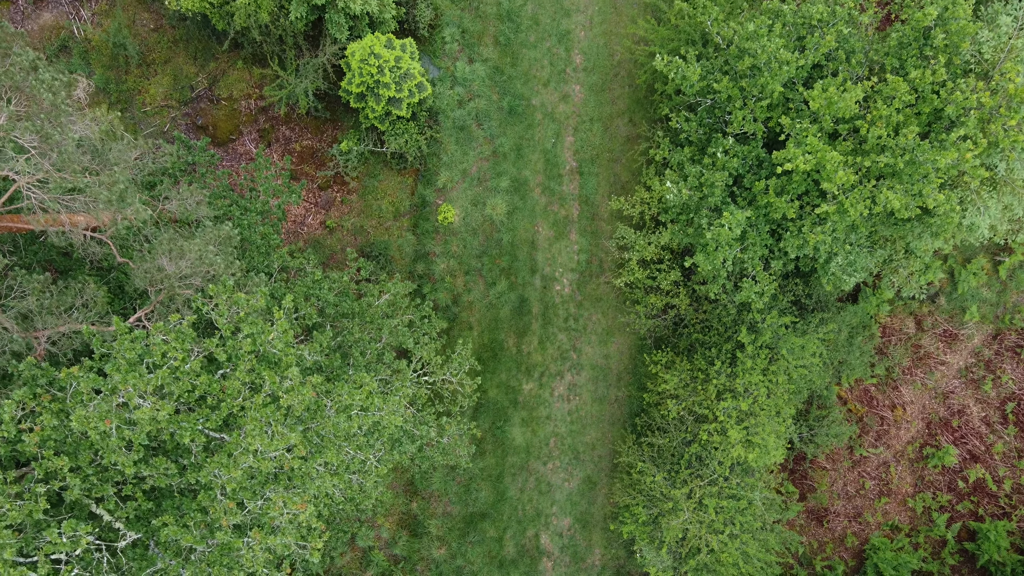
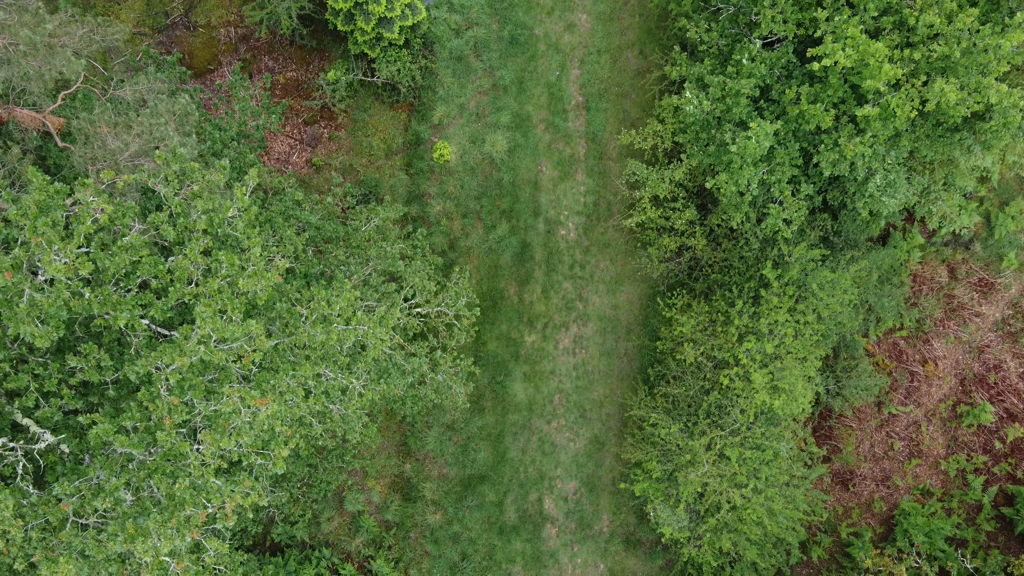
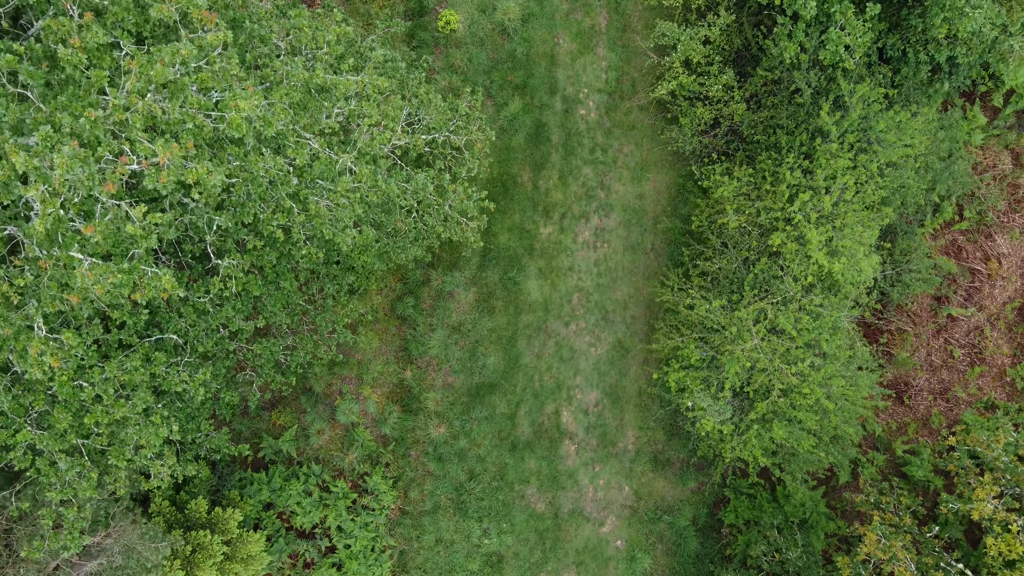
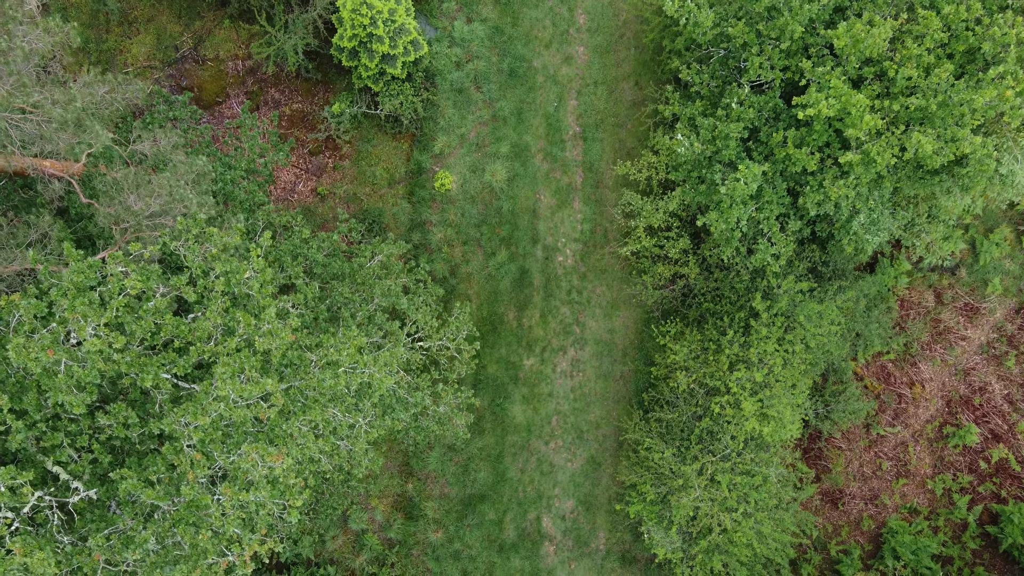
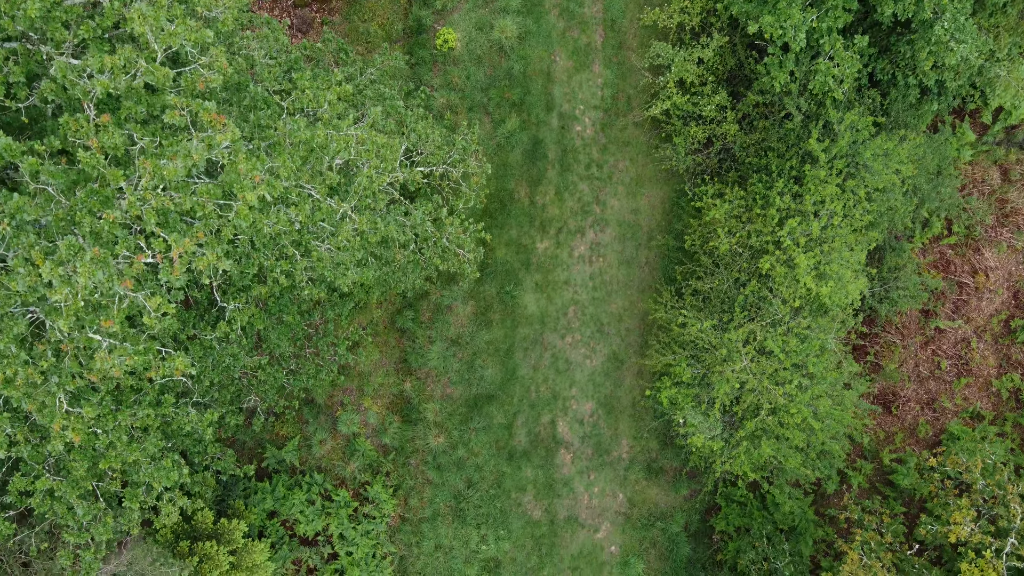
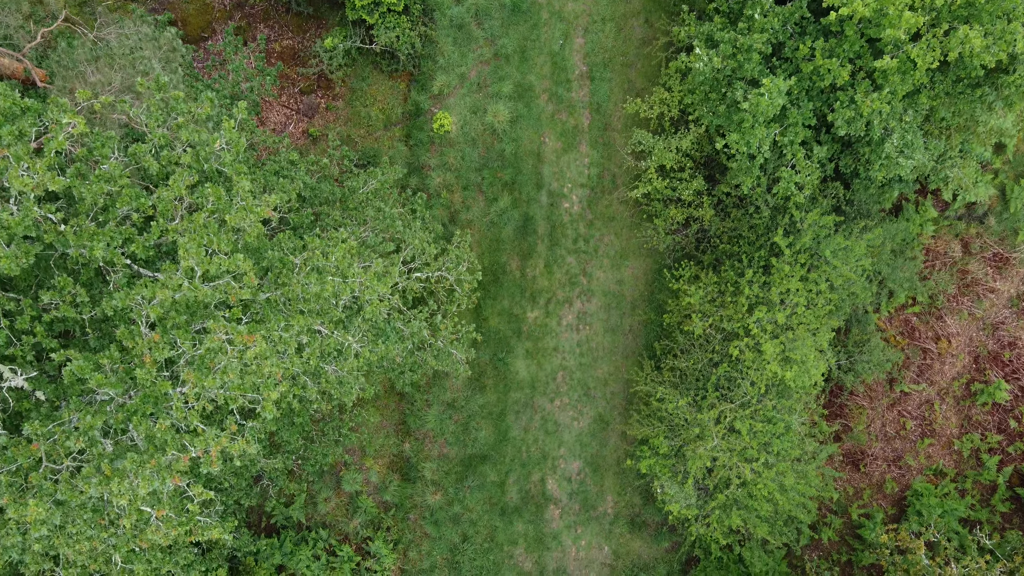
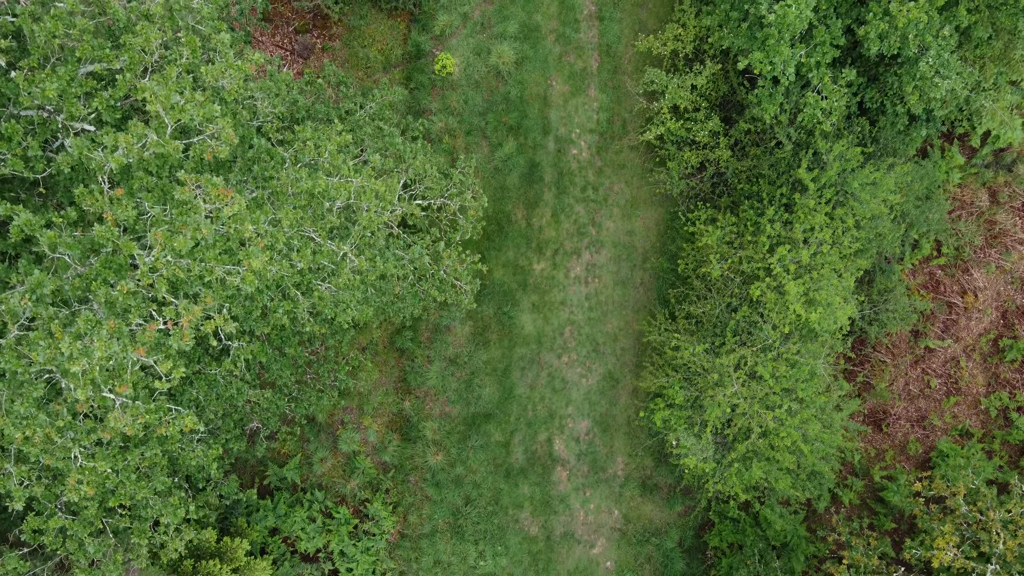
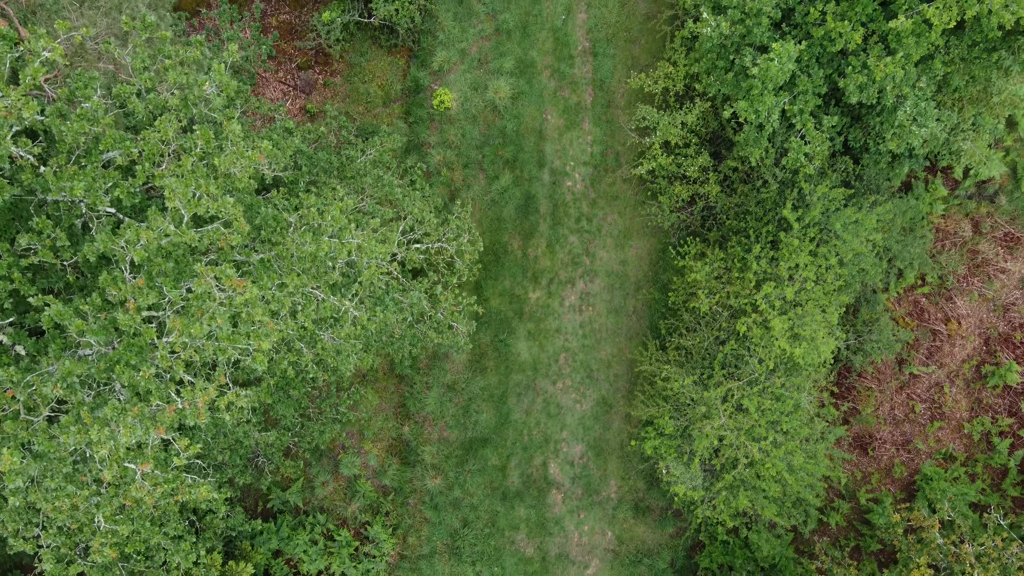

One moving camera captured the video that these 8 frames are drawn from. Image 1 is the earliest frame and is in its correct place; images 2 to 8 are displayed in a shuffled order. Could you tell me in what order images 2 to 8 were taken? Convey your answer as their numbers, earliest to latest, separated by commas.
4, 2, 6, 8, 7, 5, 3
